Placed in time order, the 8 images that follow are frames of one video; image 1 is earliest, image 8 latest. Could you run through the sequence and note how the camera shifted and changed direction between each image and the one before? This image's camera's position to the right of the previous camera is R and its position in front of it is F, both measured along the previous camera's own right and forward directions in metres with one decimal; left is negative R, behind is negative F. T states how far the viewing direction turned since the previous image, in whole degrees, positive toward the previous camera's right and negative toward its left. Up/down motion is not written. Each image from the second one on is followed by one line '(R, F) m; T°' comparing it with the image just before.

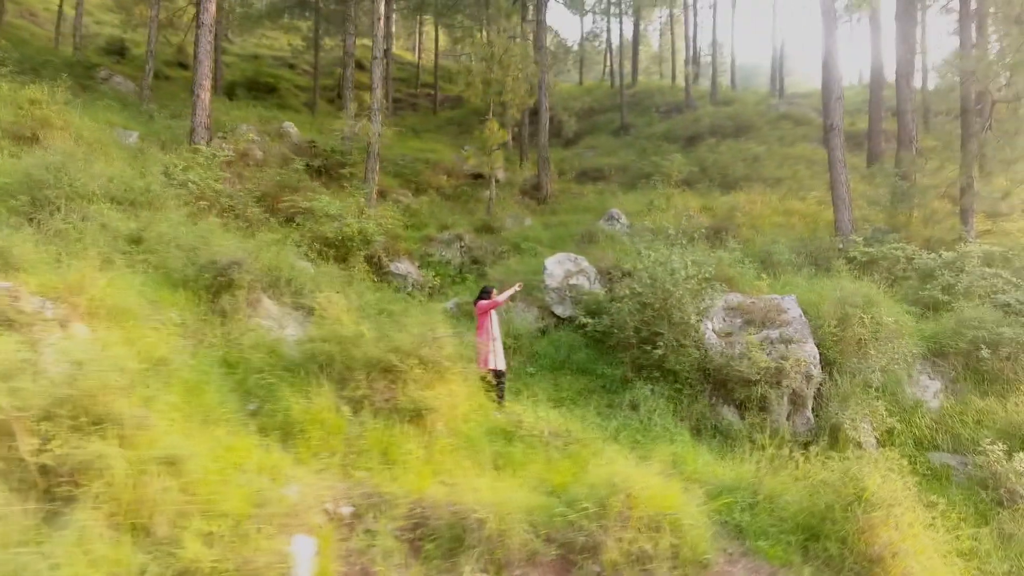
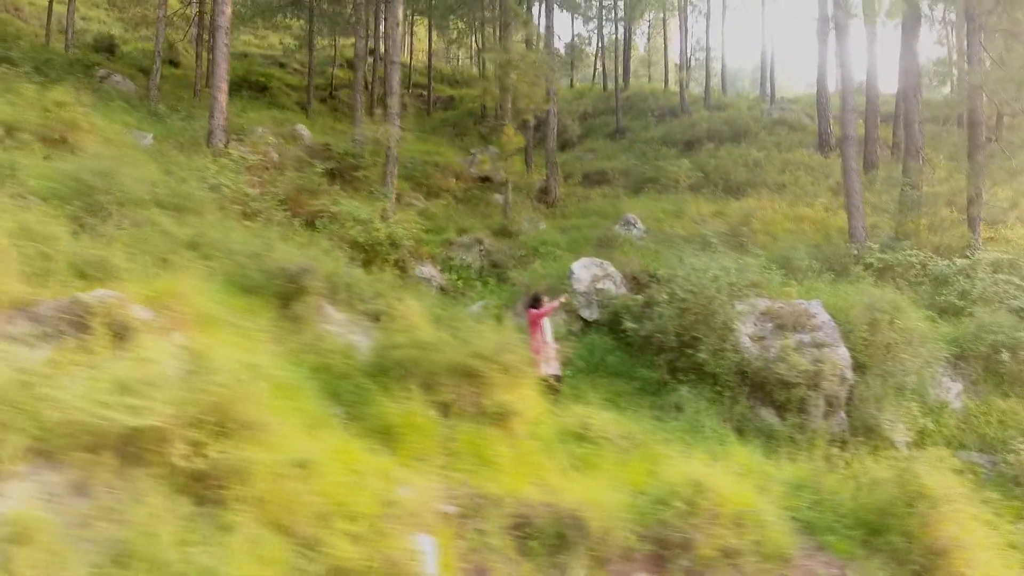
(-0.8, -0.2) m; +2°
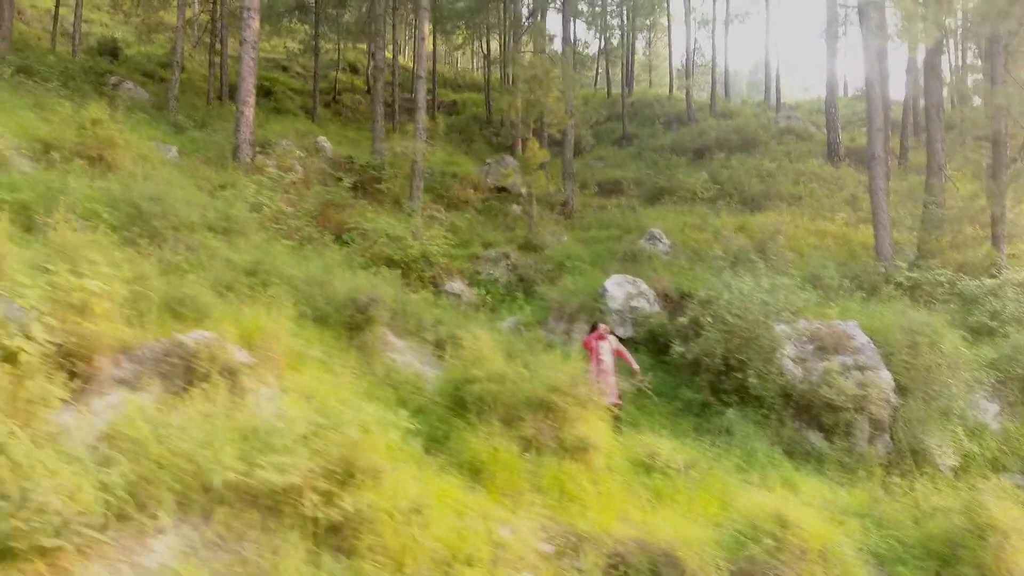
(-0.7, -0.1) m; +1°
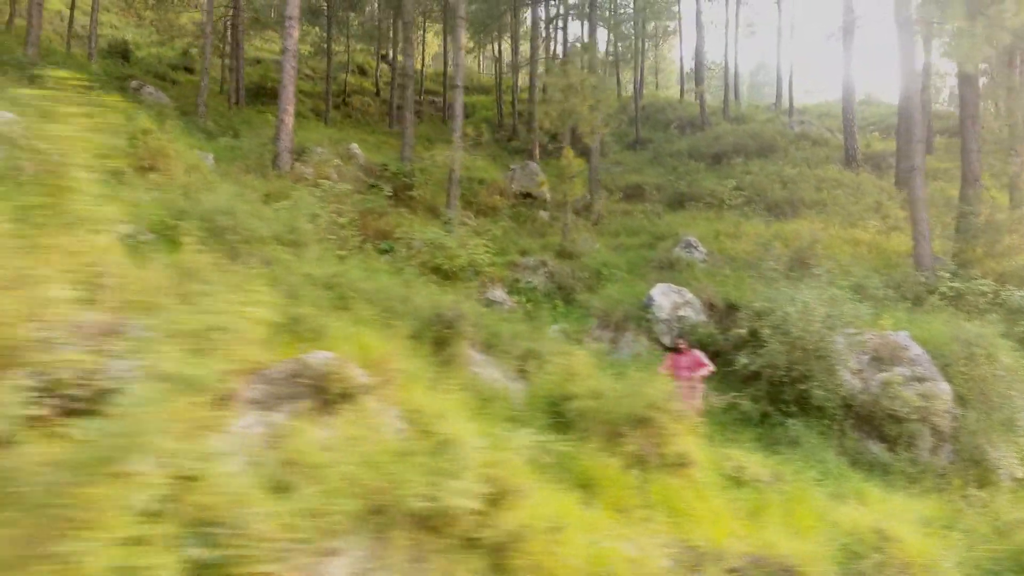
(-0.9, -0.1) m; 0°
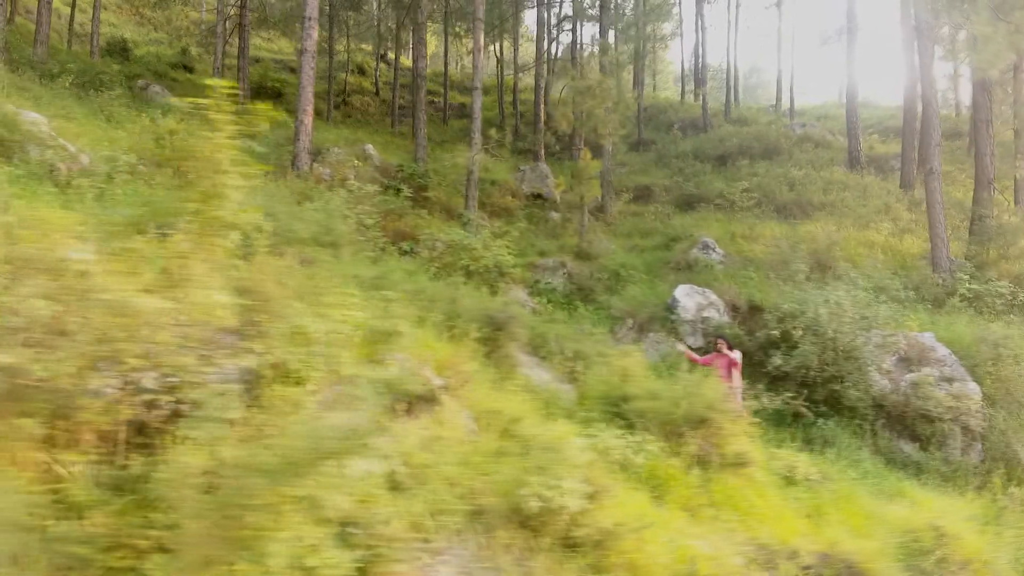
(-0.6, -0.1) m; +1°
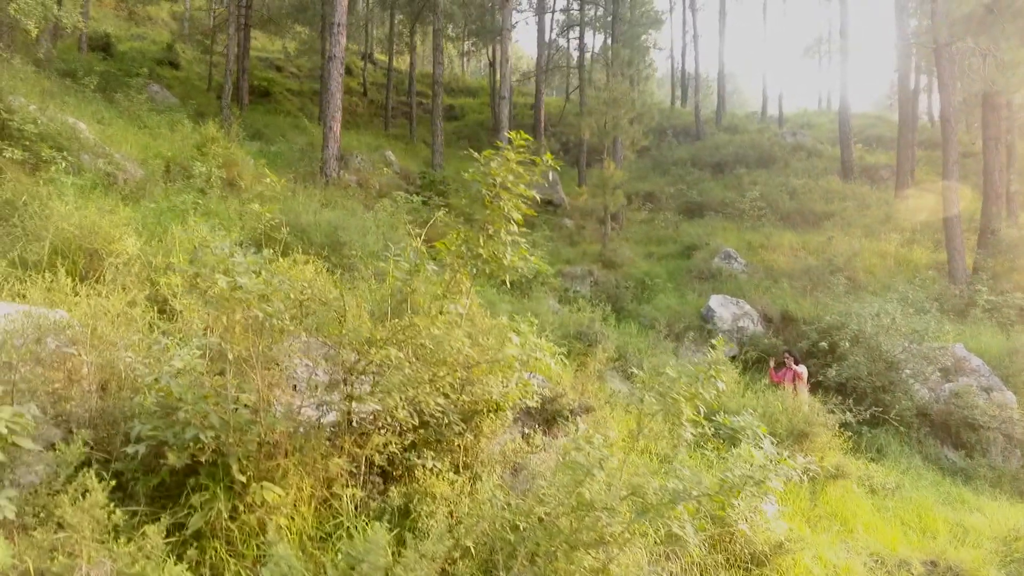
(-1.2, -0.1) m; +3°
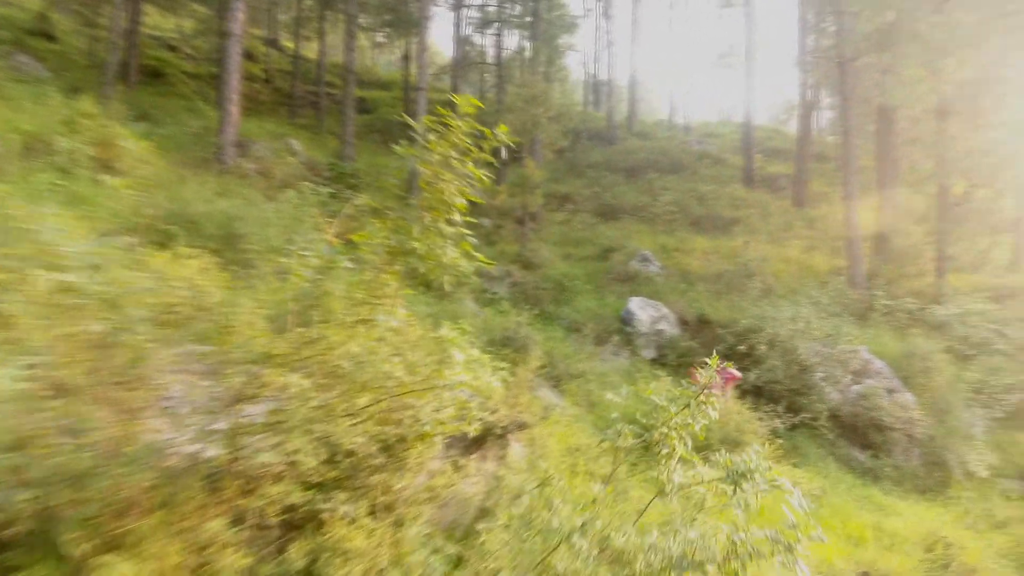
(-0.1, +0.5) m; +8°
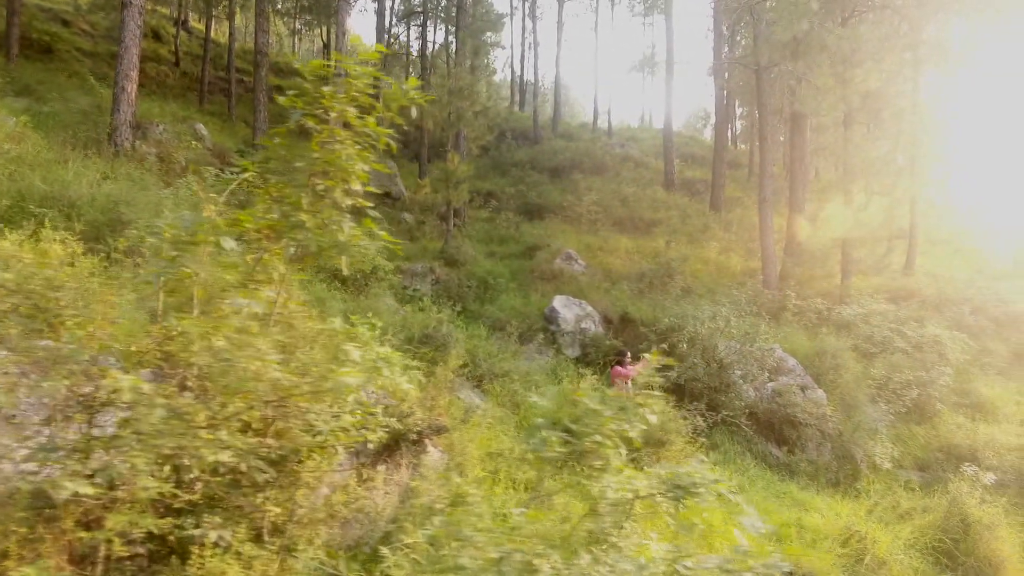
(0.0, +0.3) m; +7°
